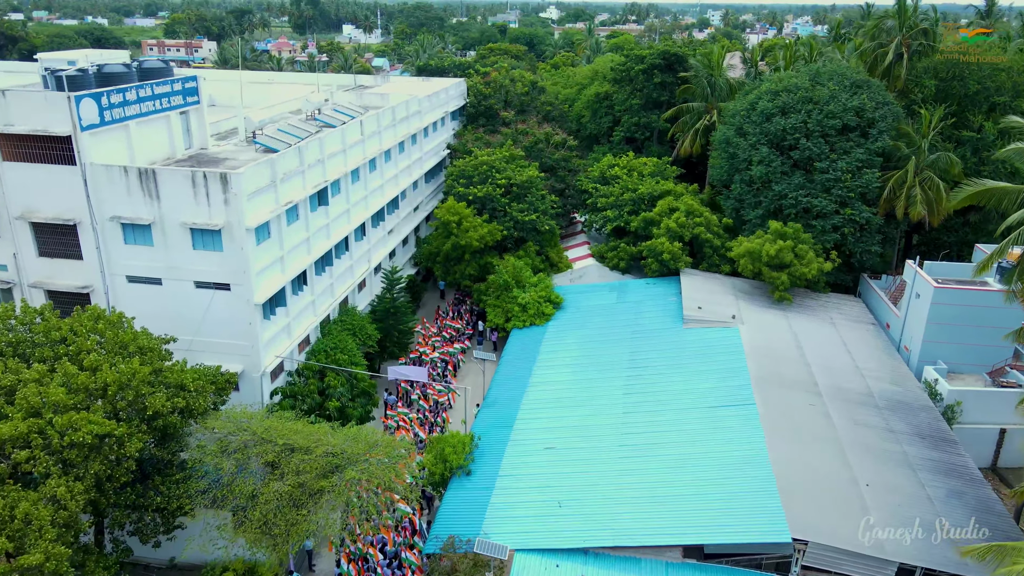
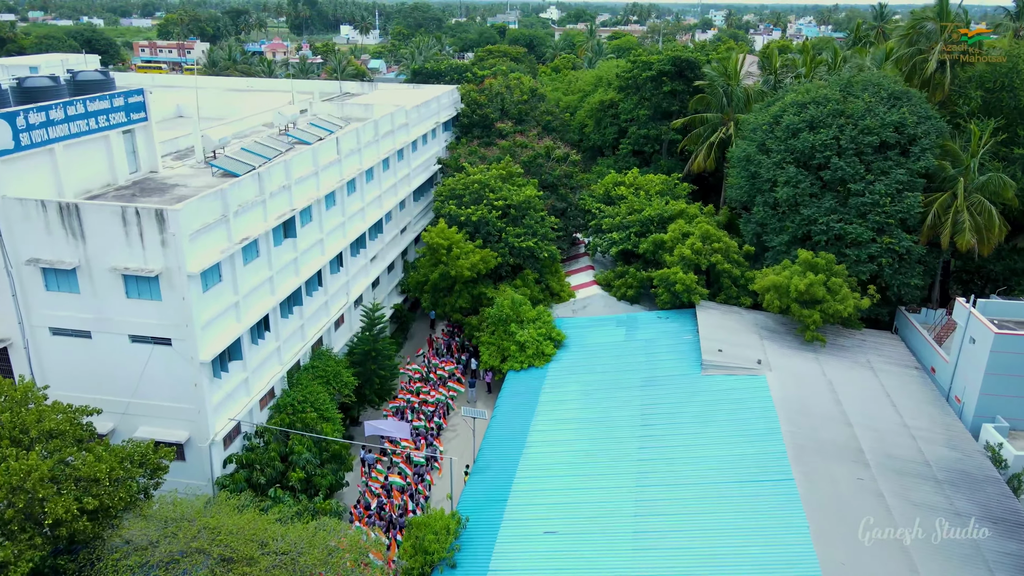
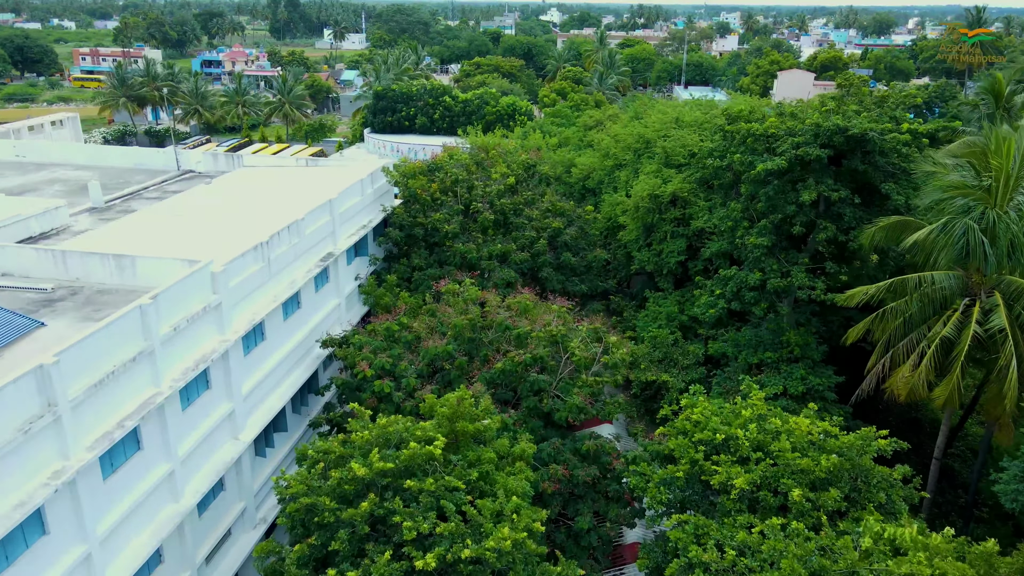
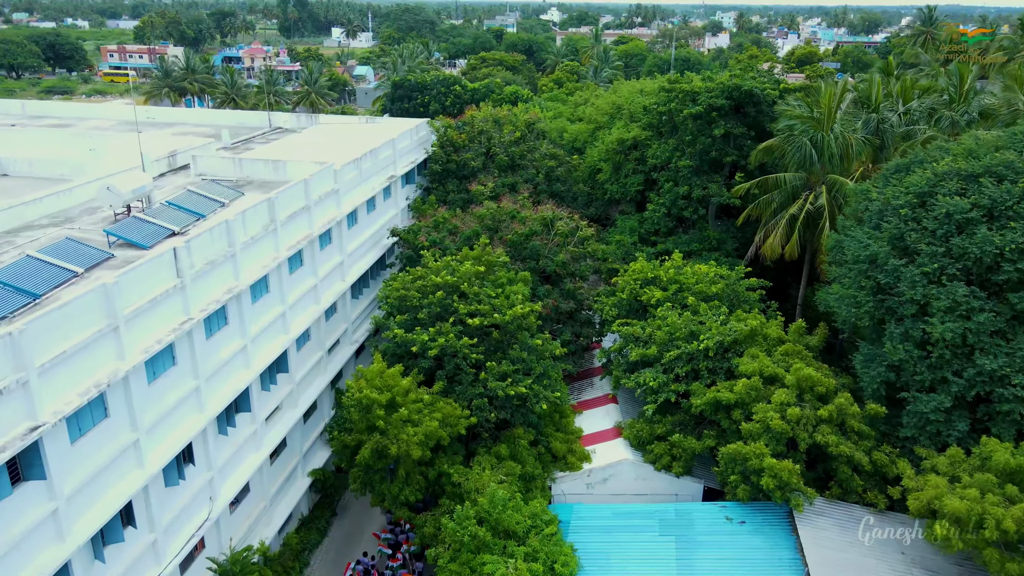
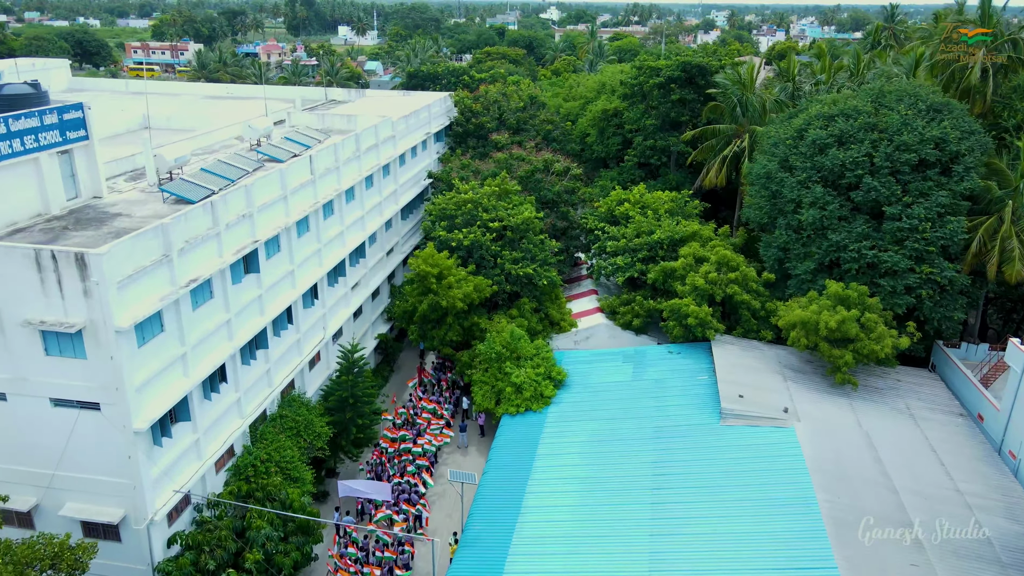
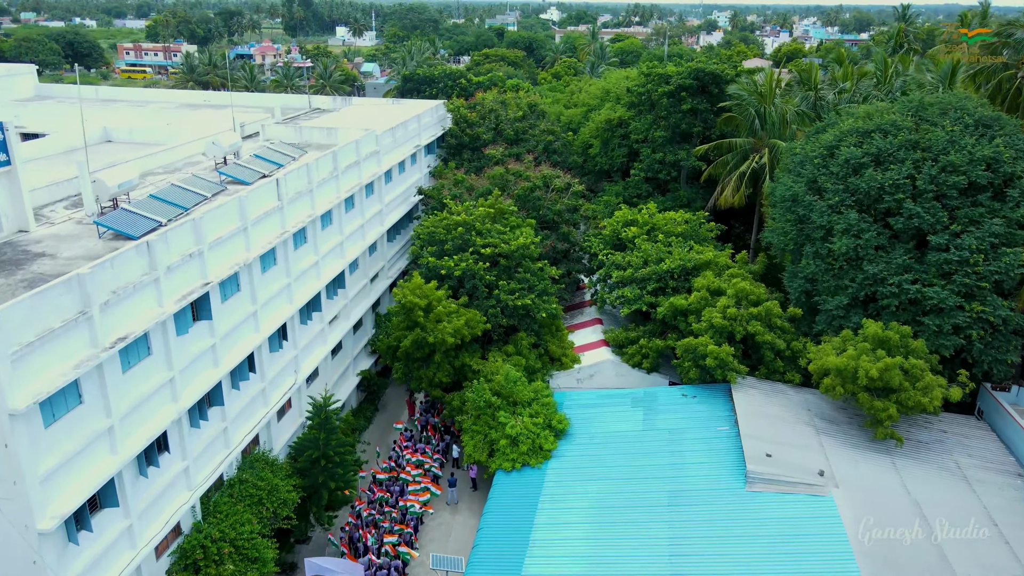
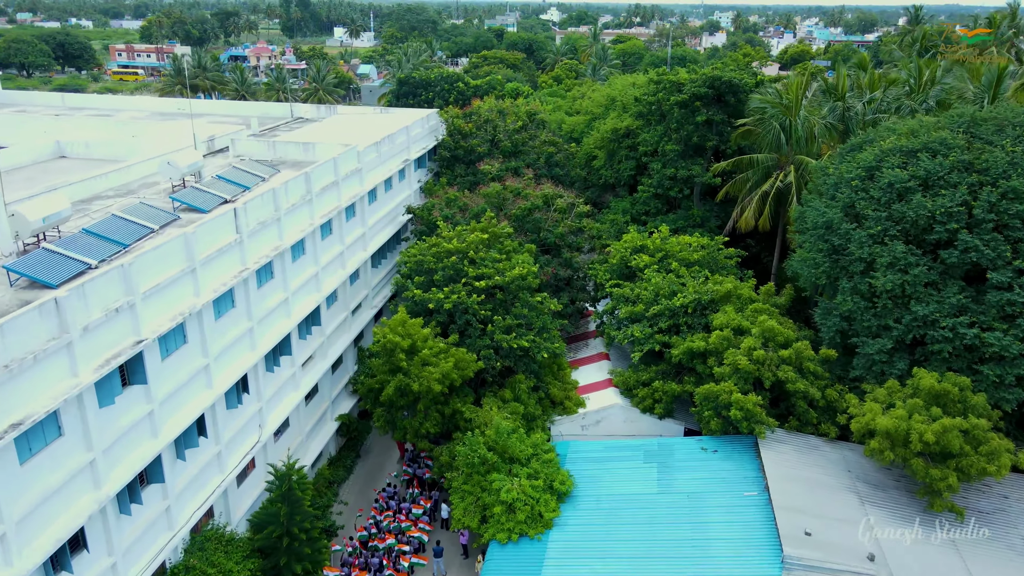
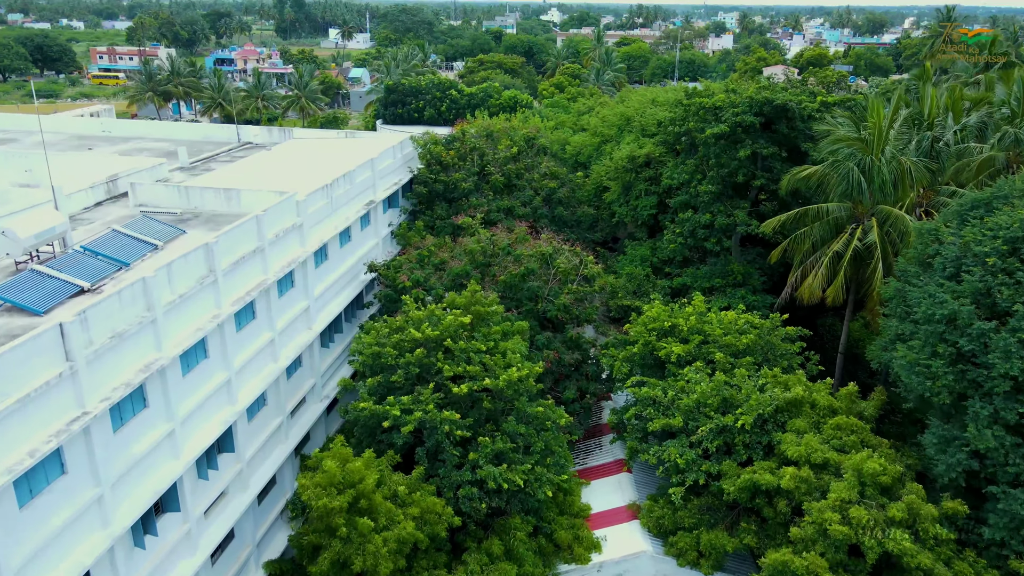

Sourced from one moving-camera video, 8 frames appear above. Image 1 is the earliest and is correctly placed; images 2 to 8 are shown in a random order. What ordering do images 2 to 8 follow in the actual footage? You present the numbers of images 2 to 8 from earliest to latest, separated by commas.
2, 5, 6, 7, 4, 8, 3
